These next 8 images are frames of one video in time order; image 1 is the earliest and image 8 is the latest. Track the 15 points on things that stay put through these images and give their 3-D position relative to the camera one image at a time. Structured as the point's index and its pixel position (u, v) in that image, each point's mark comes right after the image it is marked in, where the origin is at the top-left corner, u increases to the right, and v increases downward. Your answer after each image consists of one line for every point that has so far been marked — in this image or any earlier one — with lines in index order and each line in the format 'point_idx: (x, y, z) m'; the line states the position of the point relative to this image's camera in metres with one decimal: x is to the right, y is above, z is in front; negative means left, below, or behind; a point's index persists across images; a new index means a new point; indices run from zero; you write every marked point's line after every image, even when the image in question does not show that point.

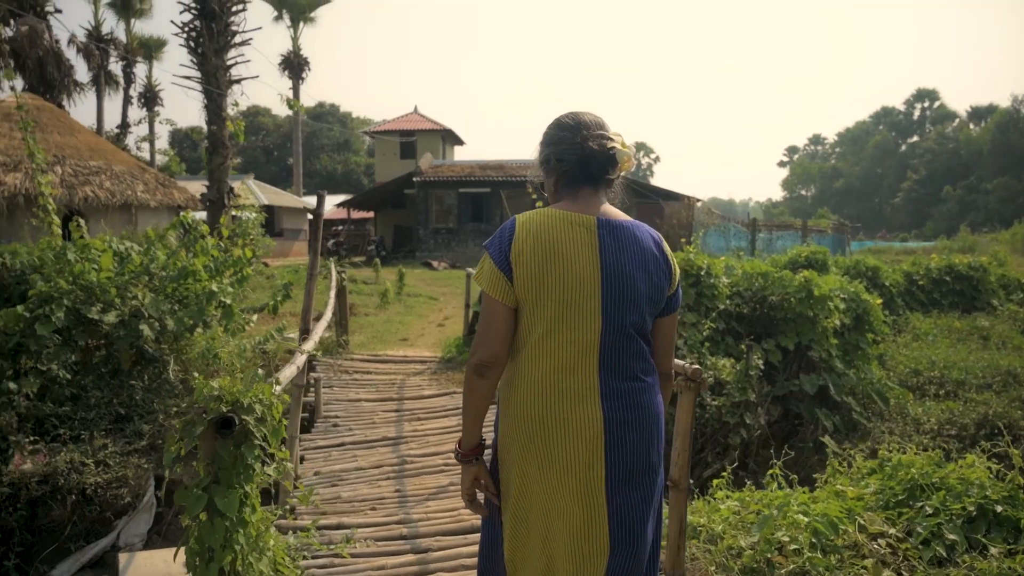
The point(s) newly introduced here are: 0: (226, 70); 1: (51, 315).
0: (-5.1, +3.9, +13.9) m
1: (-3.4, -0.2, +5.7) m
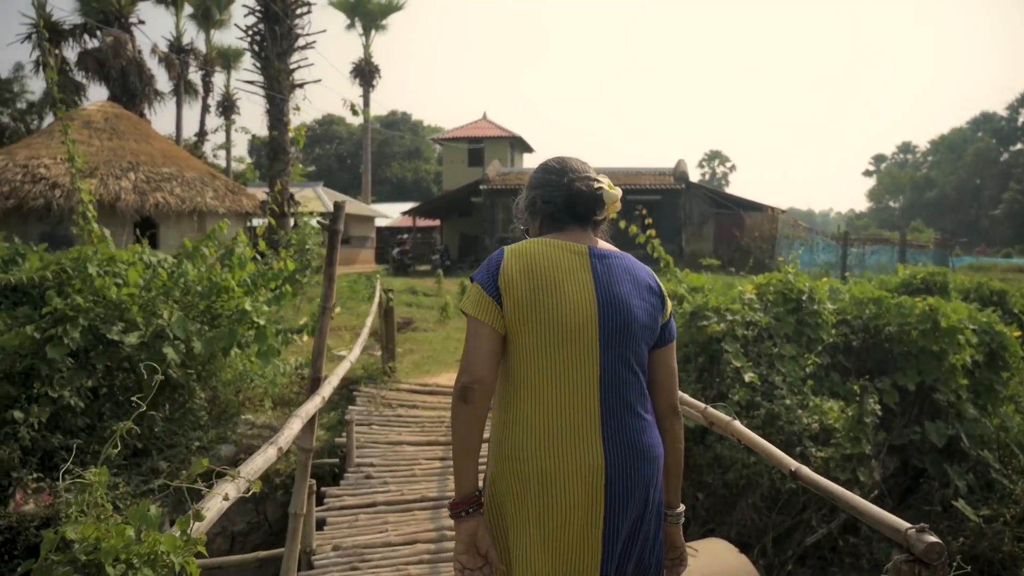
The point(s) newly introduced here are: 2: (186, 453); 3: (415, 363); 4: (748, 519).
0: (-3.8, +3.7, +13.5) m
1: (-2.9, -0.3, +5.1) m
2: (-2.2, -1.1, +5.3) m
3: (-1.1, -0.9, +9.0) m
4: (+1.6, -1.6, +5.4) m
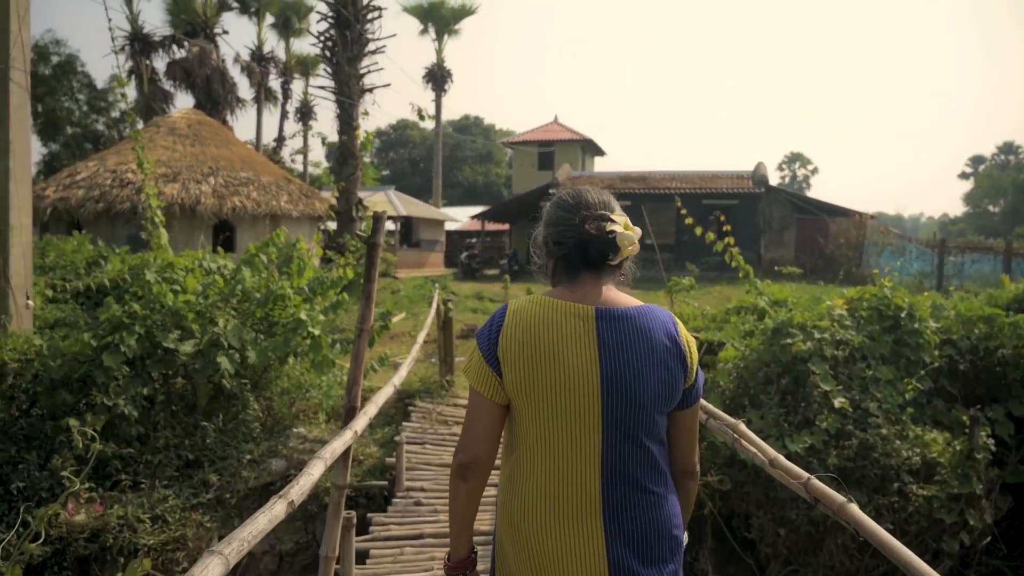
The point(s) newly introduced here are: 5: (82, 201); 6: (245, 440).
0: (-2.6, +3.6, +13.5) m
1: (-2.5, -0.4, +5.0) m
2: (-1.8, -1.2, +5.1) m
3: (-0.4, -1.0, +8.7) m
4: (+2.0, -1.7, +4.9) m
5: (-10.0, +2.0, +18.2) m
6: (-1.8, -1.0, +5.3) m
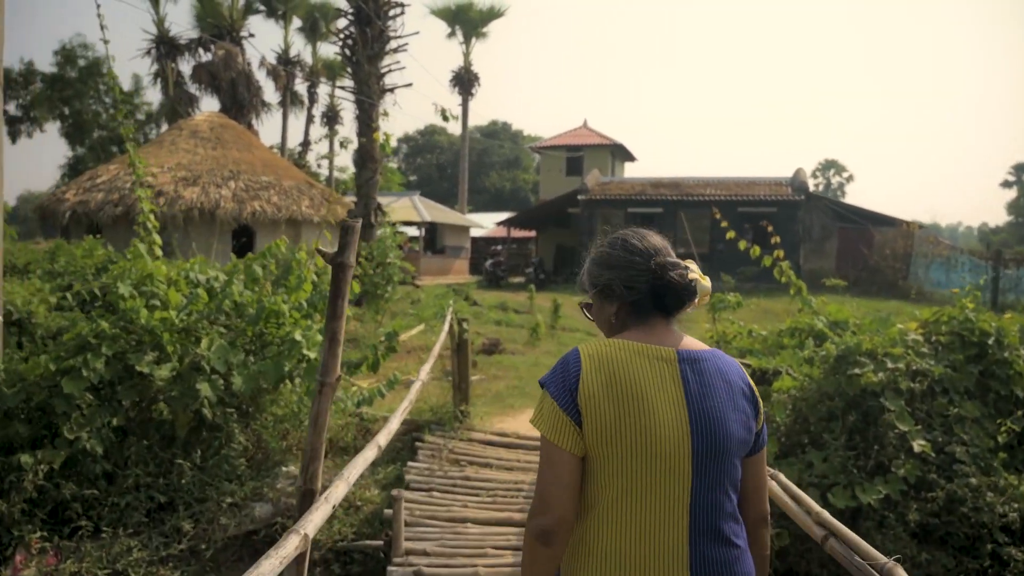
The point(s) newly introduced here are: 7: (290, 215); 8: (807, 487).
0: (-2.2, +3.5, +12.9) m
1: (-2.4, -0.4, +4.4) m
2: (-1.7, -1.3, +4.4) m
3: (-0.2, -1.1, +8.0) m
4: (+2.1, -1.8, +4.1) m
5: (-9.3, +1.9, +17.8) m
6: (-1.7, -1.1, +4.6) m
7: (-5.5, +1.8, +19.2) m
8: (+1.9, -1.3, +5.0) m
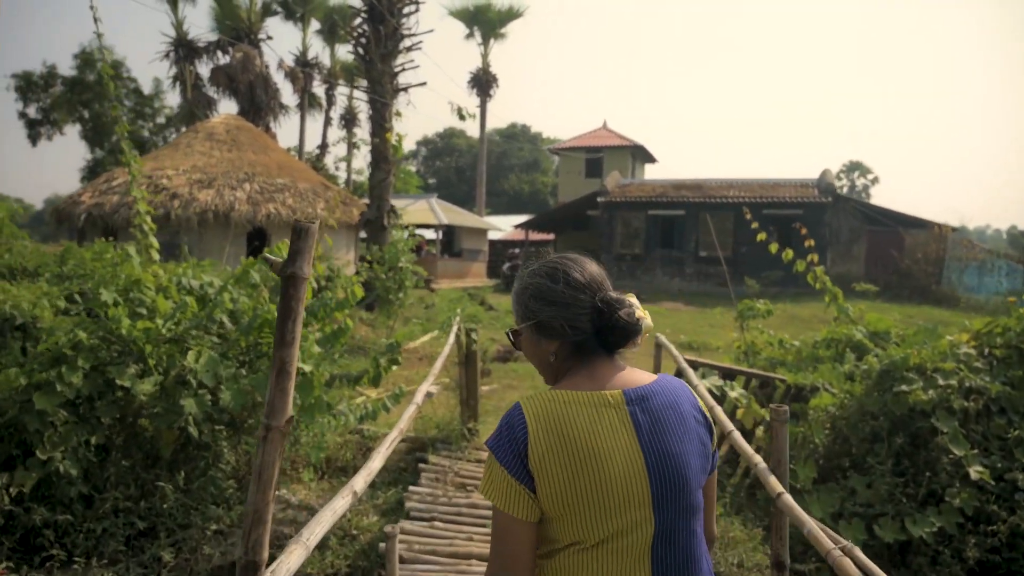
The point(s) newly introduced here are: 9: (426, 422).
0: (-1.9, +3.4, +12.5) m
1: (-2.3, -0.5, +4.0) m
2: (-1.6, -1.3, +4.1) m
3: (0.0, -1.2, +7.6) m
4: (+2.2, -1.9, +3.6) m
5: (-8.9, +1.8, +17.6) m
6: (-1.6, -1.2, +4.3) m
7: (-5.0, +1.7, +18.9) m
8: (+2.0, -1.3, +4.5) m
9: (-0.6, -0.9, +5.3) m
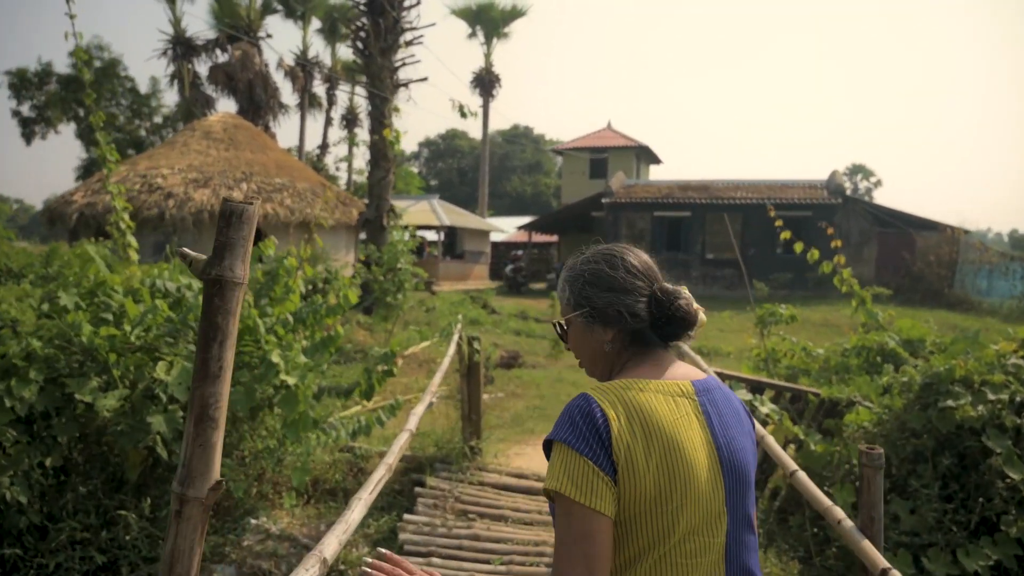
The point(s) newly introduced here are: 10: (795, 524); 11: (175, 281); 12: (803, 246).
0: (-1.8, +3.4, +12.1) m
1: (-2.3, -0.5, +3.6) m
2: (-1.6, -1.3, +3.6) m
3: (0.0, -1.2, +7.1) m
4: (+2.2, -1.9, +3.1) m
5: (-8.9, +1.8, +17.2) m
6: (-1.6, -1.2, +3.8) m
7: (-5.0, +1.7, +18.5) m
8: (+2.0, -1.4, +4.1) m
9: (-0.6, -0.9, +4.9) m
10: (+1.5, -1.3, +4.3) m
11: (-2.0, 0.0, +4.6) m
12: (+2.4, +0.4, +6.5) m
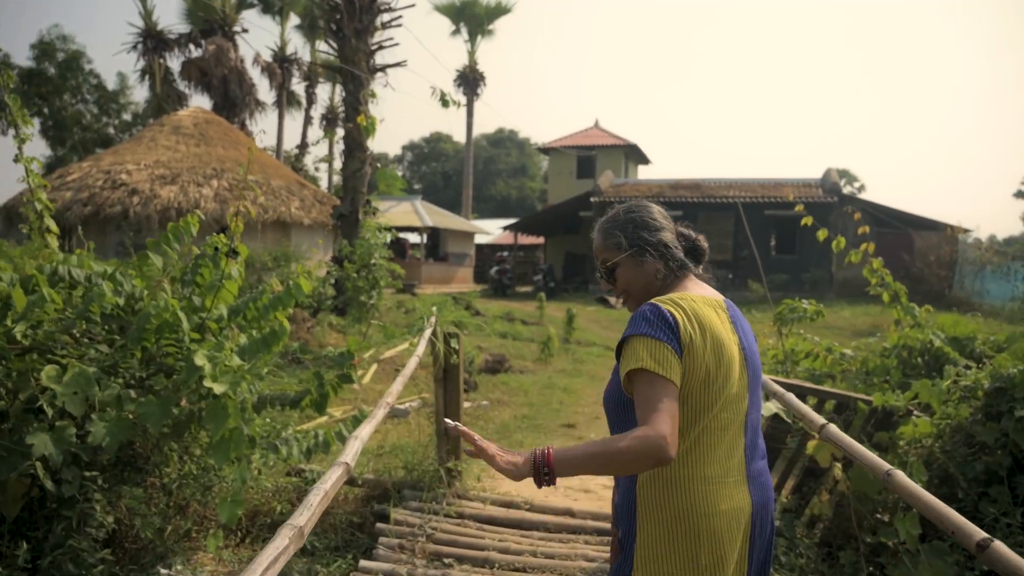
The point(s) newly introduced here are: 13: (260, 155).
0: (-2.1, +3.4, +11.3) m
1: (-2.3, -0.4, +2.7) m
2: (-1.6, -1.2, +2.8) m
3: (-0.1, -1.1, +6.3) m
4: (+2.2, -1.8, +2.4) m
5: (-9.2, +1.8, +16.2) m
6: (-1.7, -1.1, +3.0) m
7: (-5.3, +1.6, +17.6) m
8: (+1.9, -1.3, +3.3) m
9: (-0.6, -0.9, +4.0) m
10: (+1.5, -1.2, +3.5) m
11: (-2.1, +0.1, +3.7) m
12: (+2.3, +0.4, +5.8) m
13: (-6.4, +3.3, +19.6) m
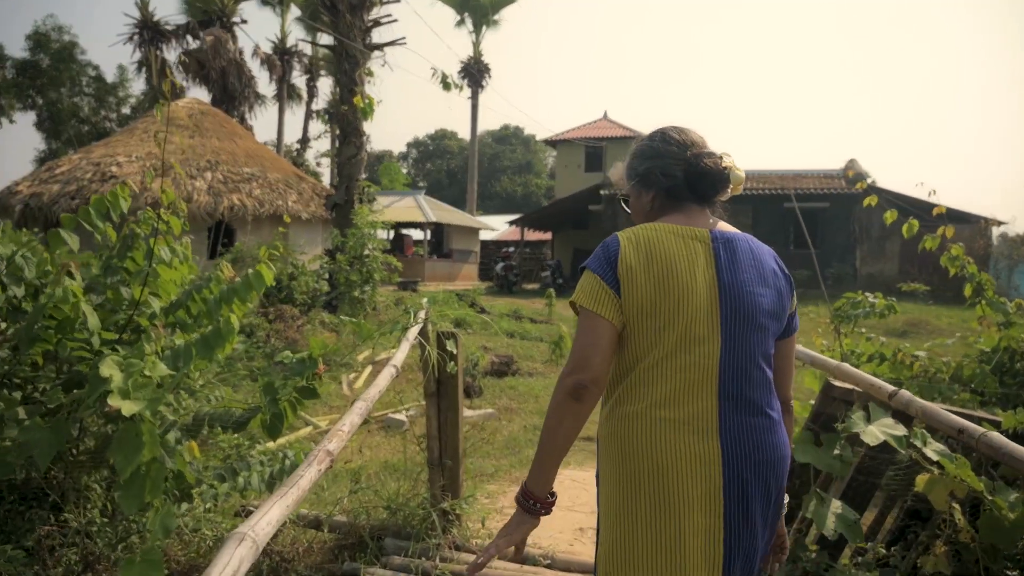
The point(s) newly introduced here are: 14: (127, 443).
0: (-1.9, +3.4, +10.4) m
1: (-2.3, -0.4, +1.9) m
2: (-1.6, -1.2, +1.9) m
3: (0.0, -1.1, +5.4) m
4: (+2.2, -1.8, +1.5) m
5: (-9.1, +1.8, +15.4) m
6: (-1.6, -1.1, +2.1) m
7: (-5.2, +1.7, +16.8) m
8: (+2.0, -1.2, +2.4) m
9: (-0.6, -0.8, +3.2) m
10: (+1.5, -1.2, +2.6) m
11: (-2.0, +0.2, +2.9) m
12: (+2.4, +0.5, +4.9) m
13: (-6.2, +3.4, +18.8) m
14: (-1.1, -0.5, +2.4) m
